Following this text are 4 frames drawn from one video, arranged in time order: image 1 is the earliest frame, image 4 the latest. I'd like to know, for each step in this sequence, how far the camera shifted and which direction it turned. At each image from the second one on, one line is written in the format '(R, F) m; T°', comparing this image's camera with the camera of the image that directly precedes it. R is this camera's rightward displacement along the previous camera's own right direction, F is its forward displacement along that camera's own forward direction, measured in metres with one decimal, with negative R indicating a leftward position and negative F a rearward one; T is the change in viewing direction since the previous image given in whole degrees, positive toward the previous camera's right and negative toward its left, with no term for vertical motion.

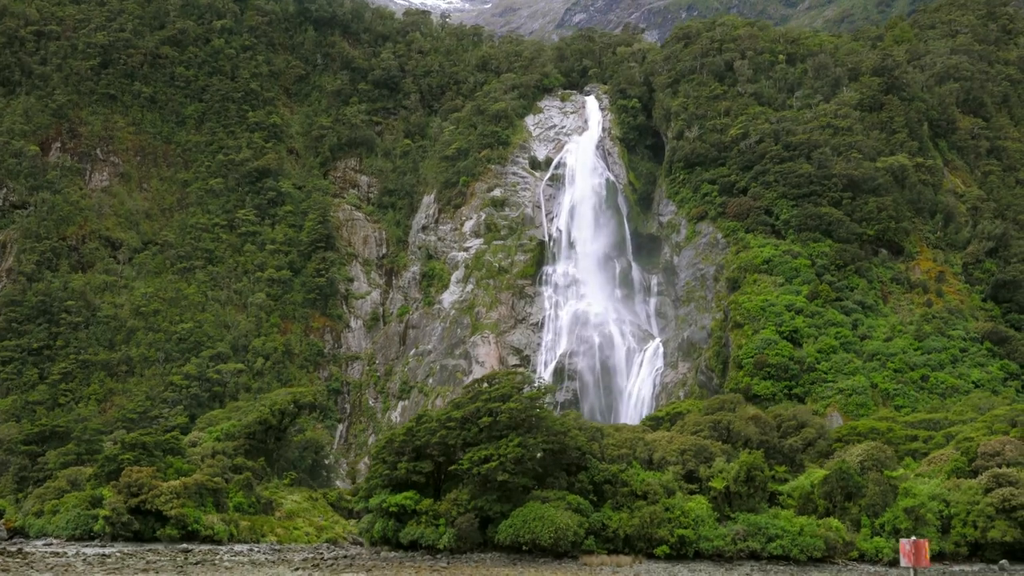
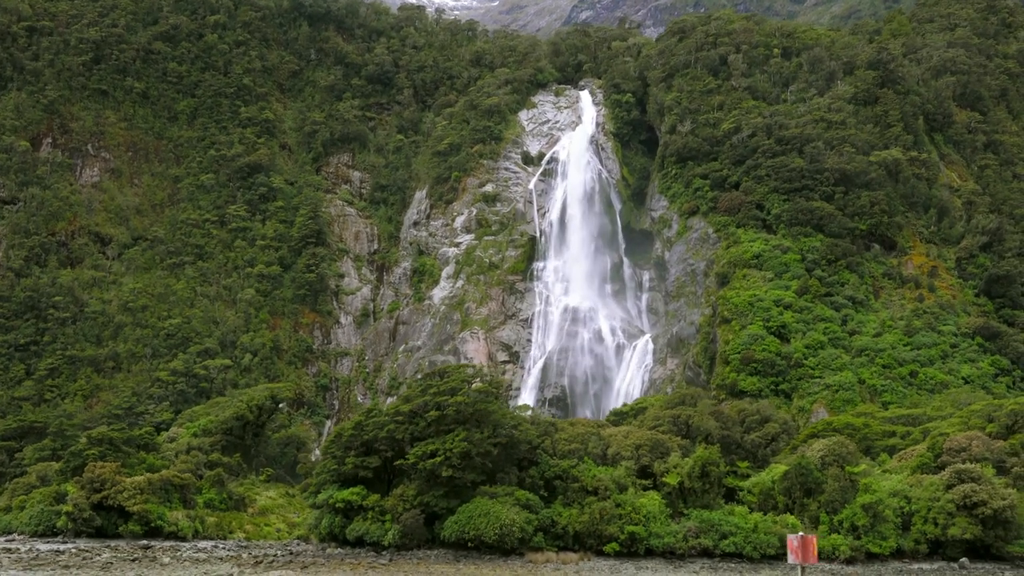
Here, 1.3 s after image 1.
(+0.8, +0.3) m; 0°
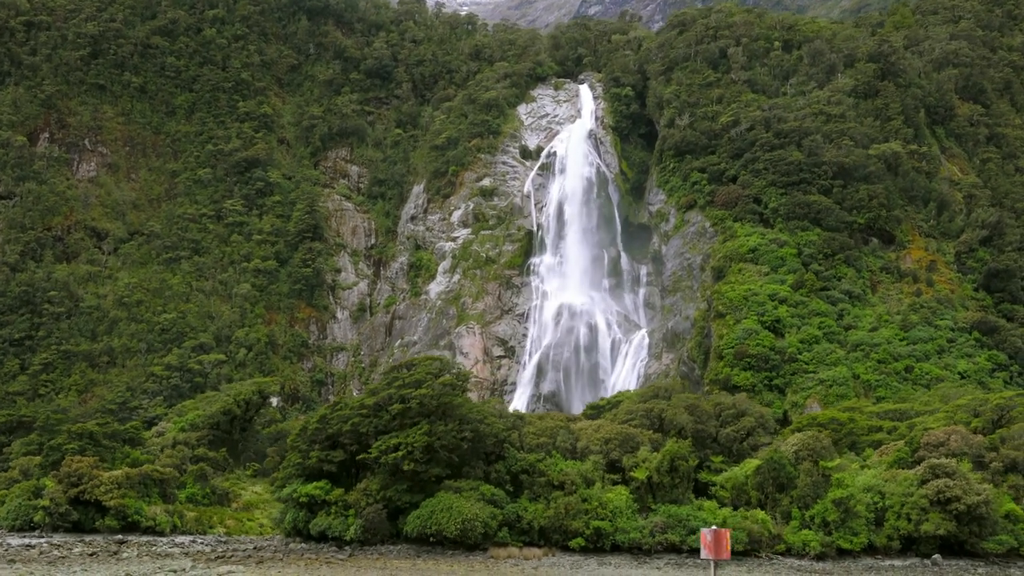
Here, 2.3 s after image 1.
(+0.6, +0.2) m; 0°
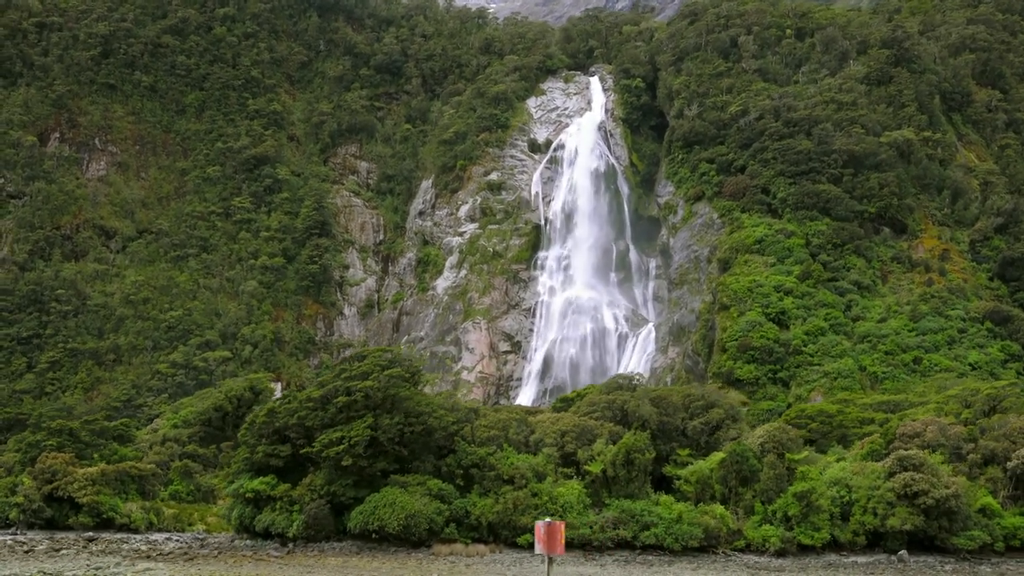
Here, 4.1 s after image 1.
(+1.0, +0.4) m; -2°
